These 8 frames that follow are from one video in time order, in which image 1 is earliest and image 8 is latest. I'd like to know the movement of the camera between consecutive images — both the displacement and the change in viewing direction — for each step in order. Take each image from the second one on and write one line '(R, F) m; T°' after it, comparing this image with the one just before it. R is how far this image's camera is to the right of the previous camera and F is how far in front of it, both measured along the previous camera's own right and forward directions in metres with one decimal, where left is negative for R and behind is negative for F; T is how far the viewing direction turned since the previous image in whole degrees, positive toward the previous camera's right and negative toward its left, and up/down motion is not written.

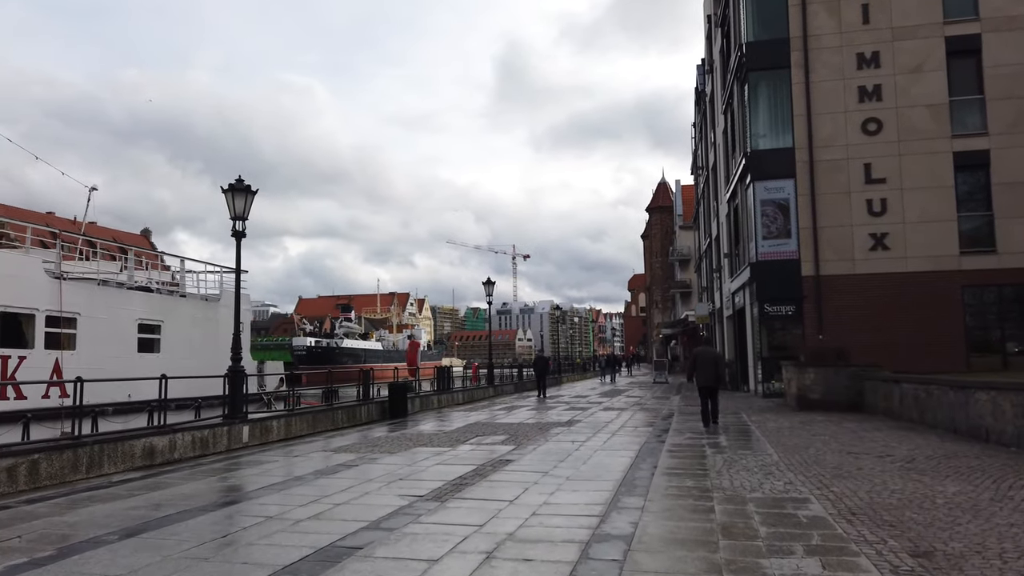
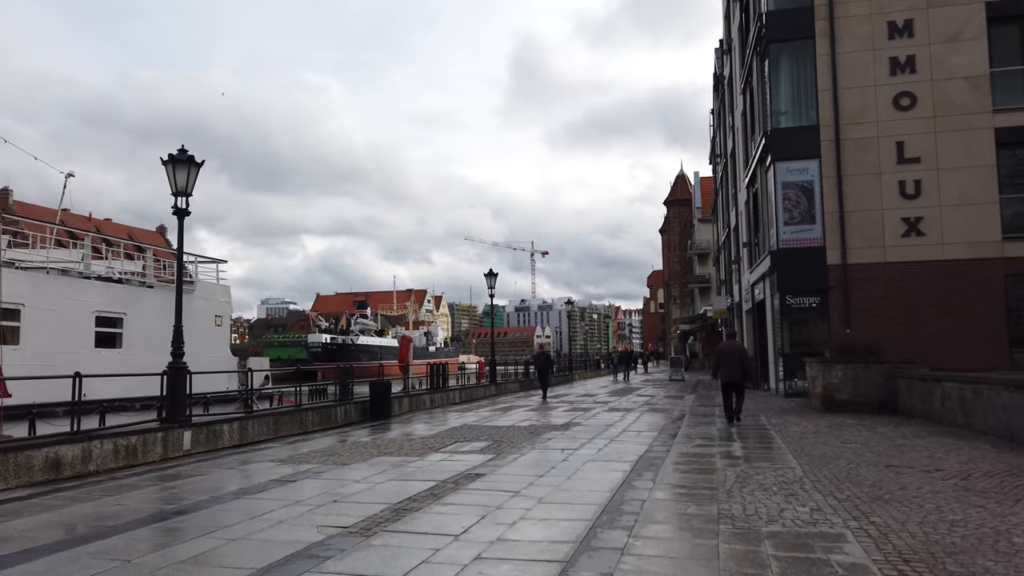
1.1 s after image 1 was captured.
(+0.6, +1.7) m; -1°
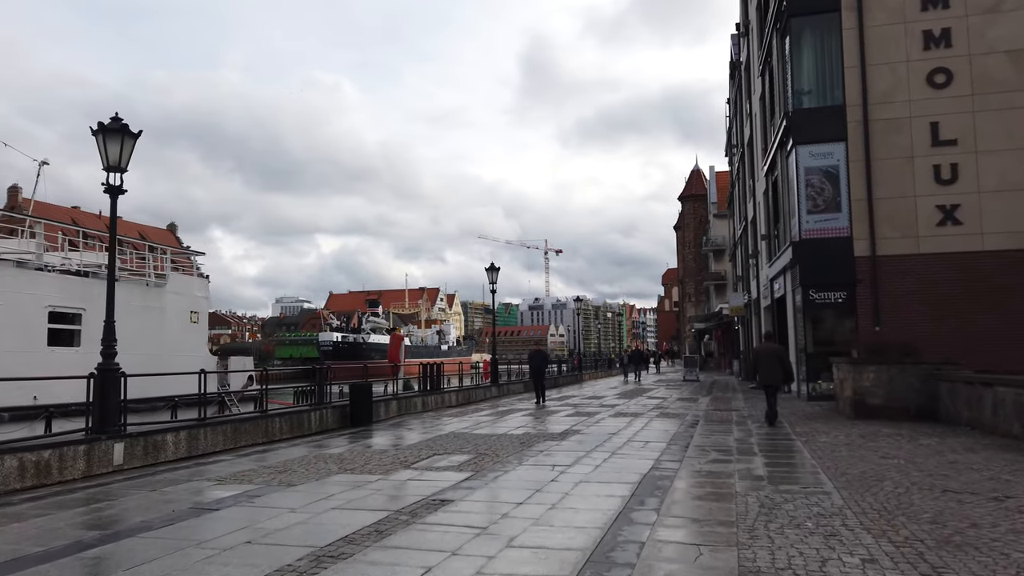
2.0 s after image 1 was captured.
(+0.4, +1.6) m; -1°
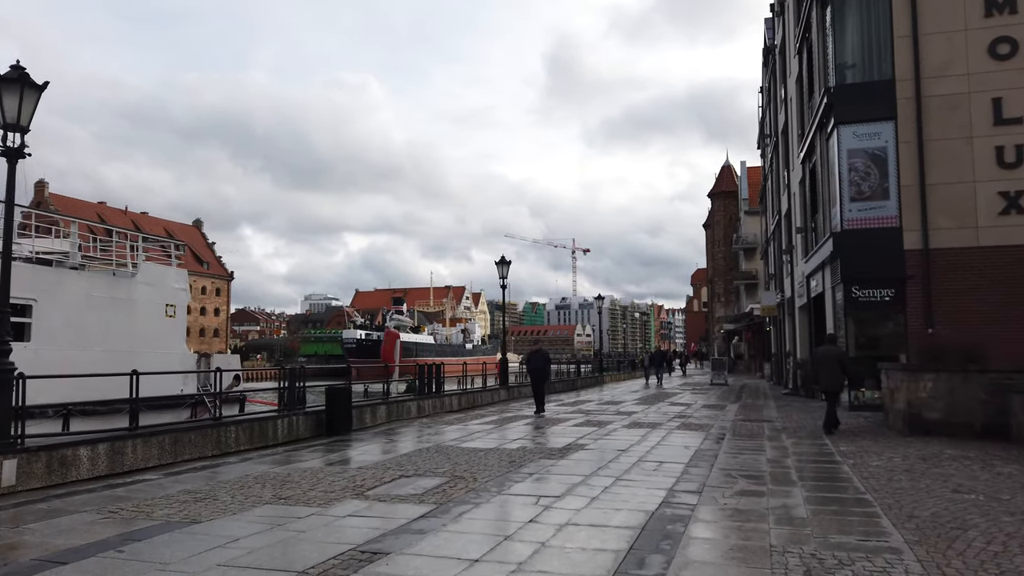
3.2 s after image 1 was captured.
(+0.5, +1.9) m; -2°
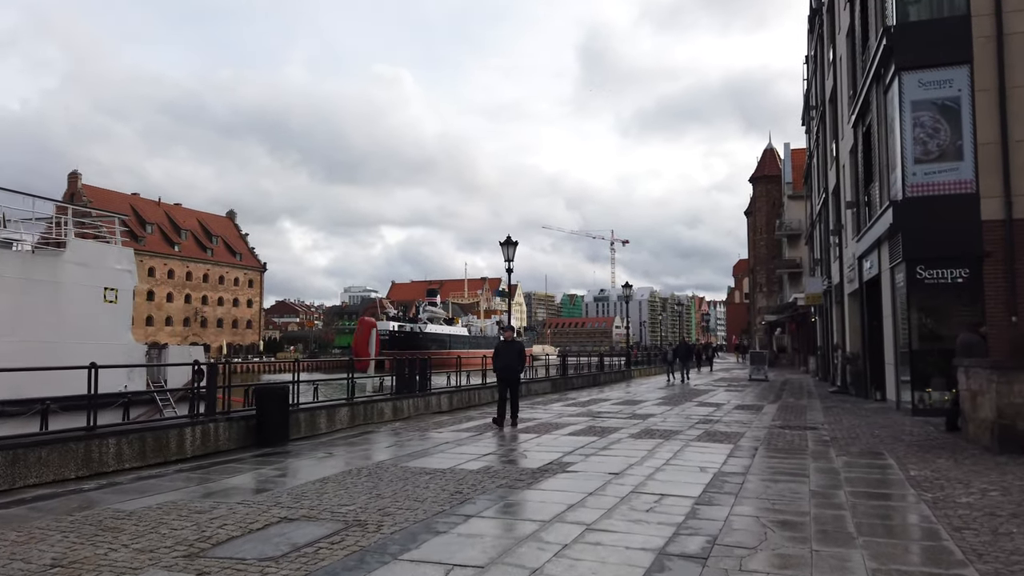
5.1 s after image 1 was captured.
(+0.9, +2.8) m; -3°
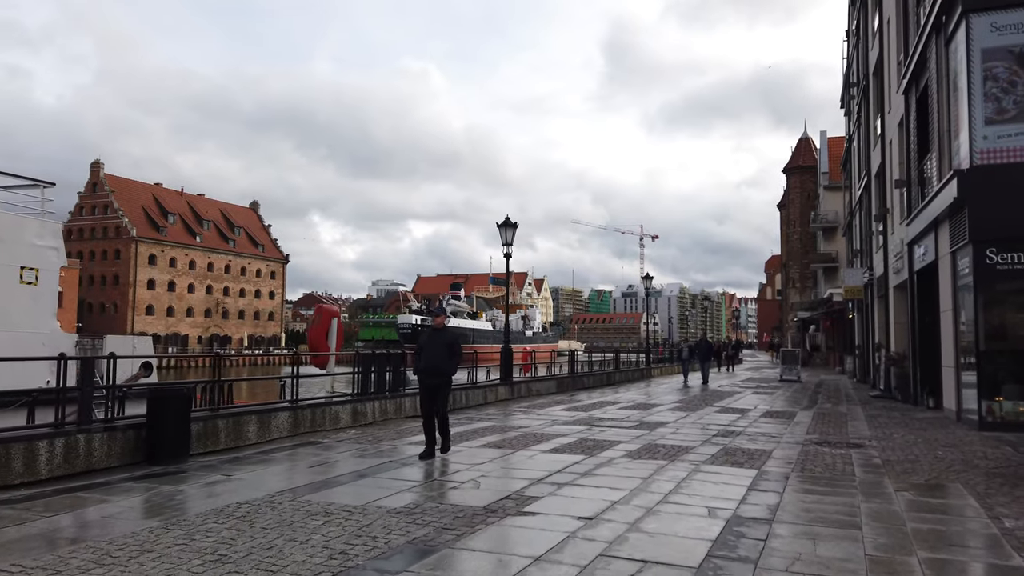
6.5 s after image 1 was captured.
(+0.8, +2.4) m; -2°
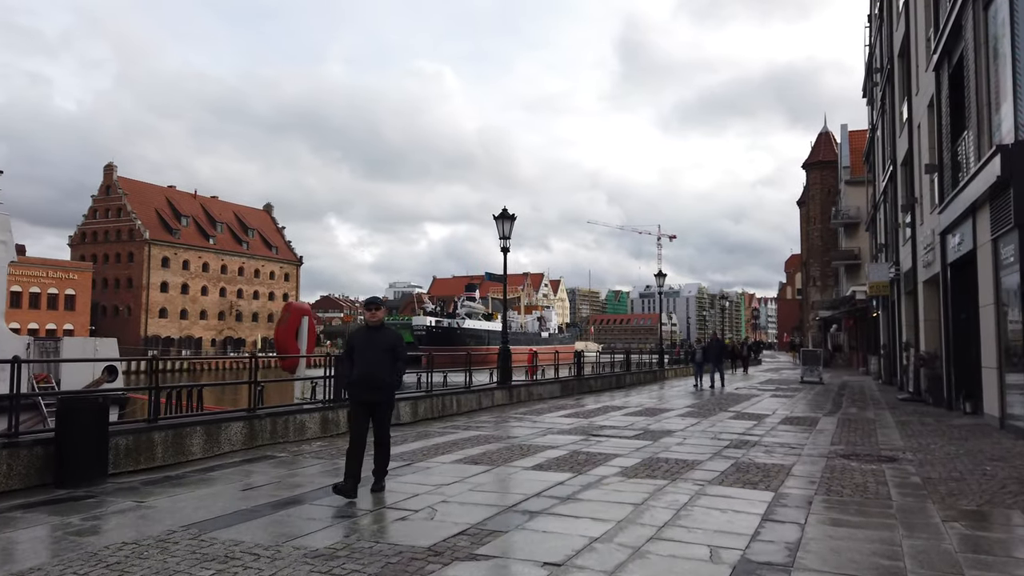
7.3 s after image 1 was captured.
(+0.5, +1.3) m; -1°
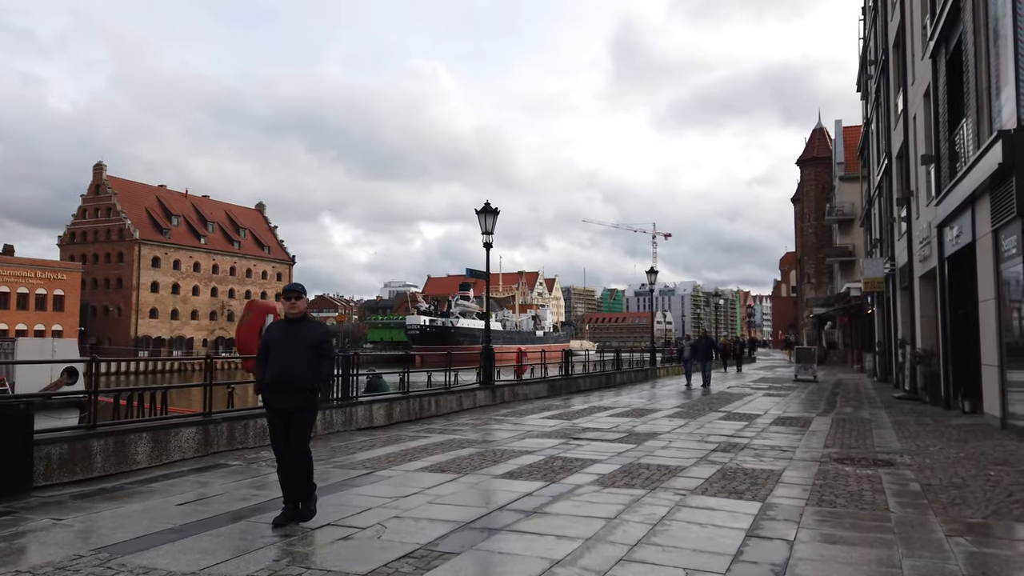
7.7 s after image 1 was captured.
(+0.3, +0.6) m; 0°
